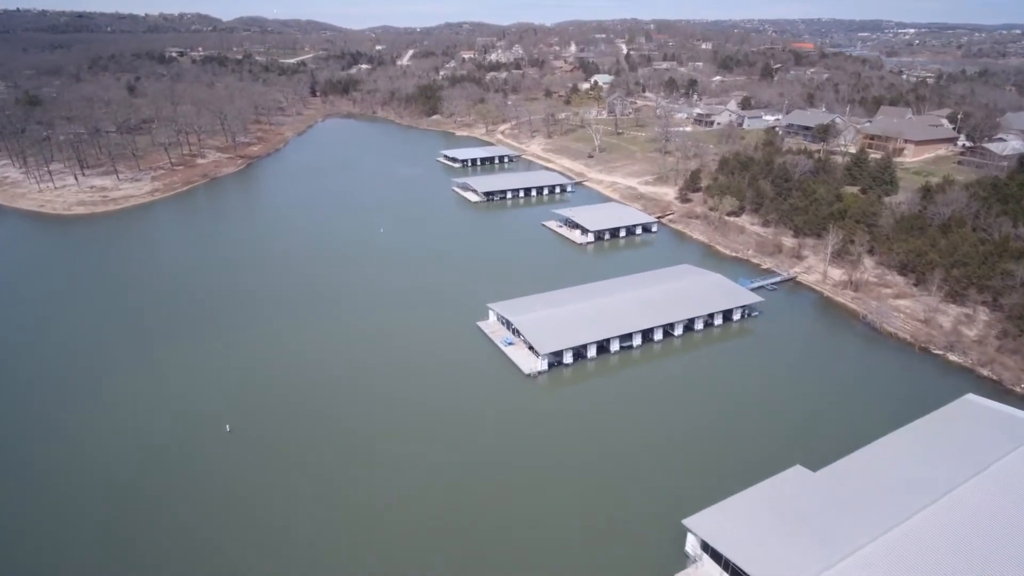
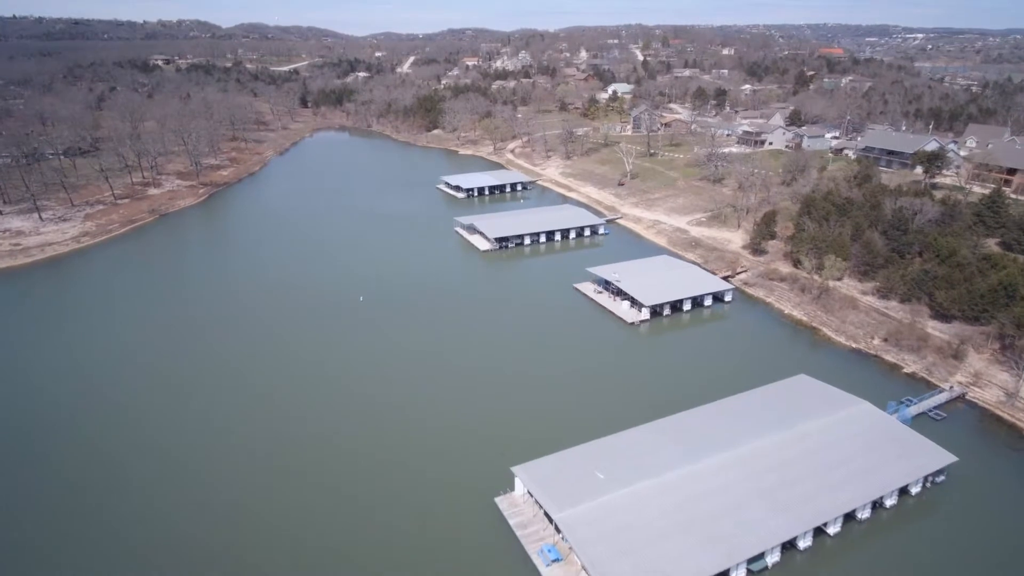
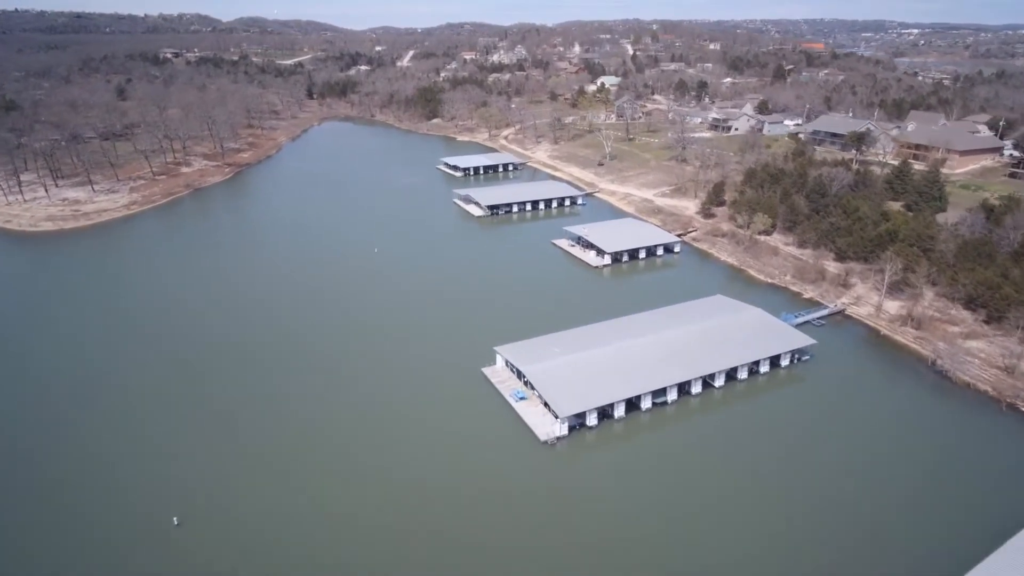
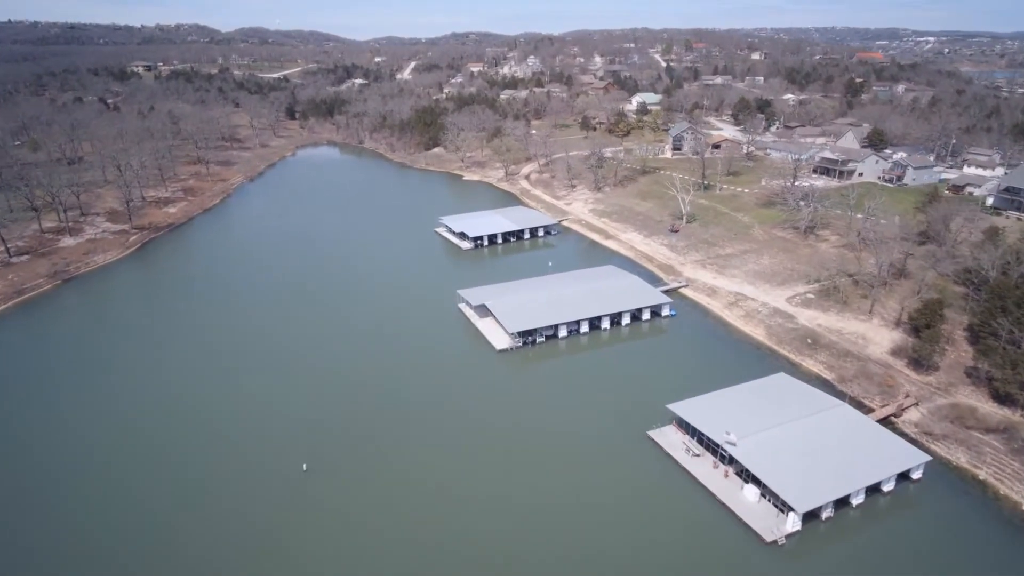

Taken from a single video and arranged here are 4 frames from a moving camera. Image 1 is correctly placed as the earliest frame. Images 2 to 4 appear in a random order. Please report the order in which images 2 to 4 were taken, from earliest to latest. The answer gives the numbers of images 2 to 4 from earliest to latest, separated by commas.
3, 2, 4
